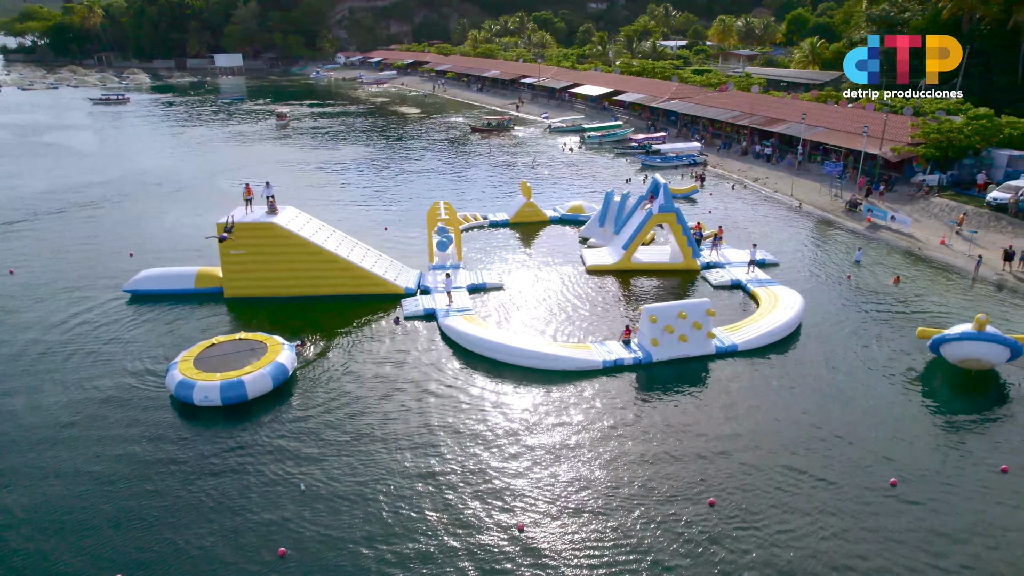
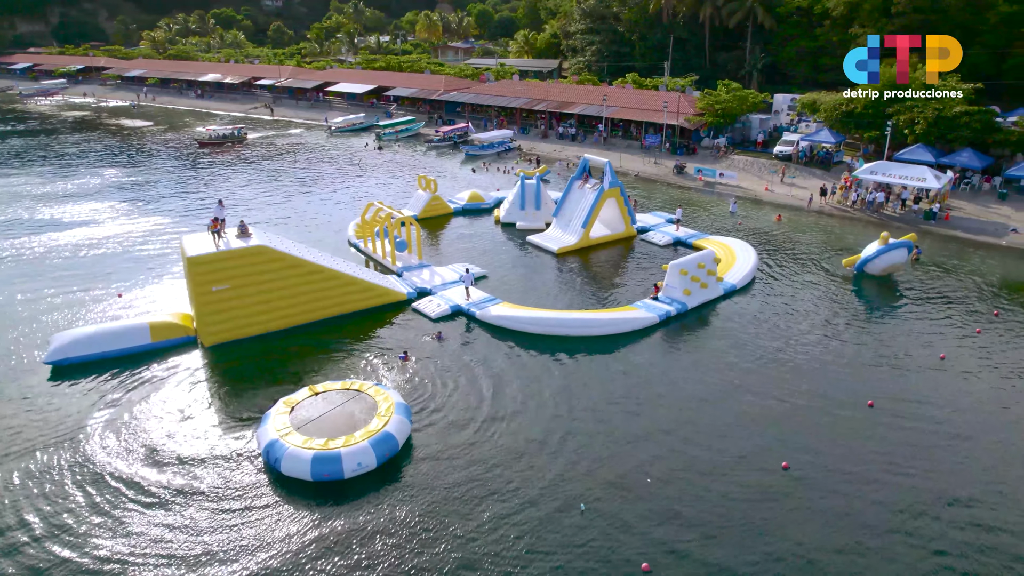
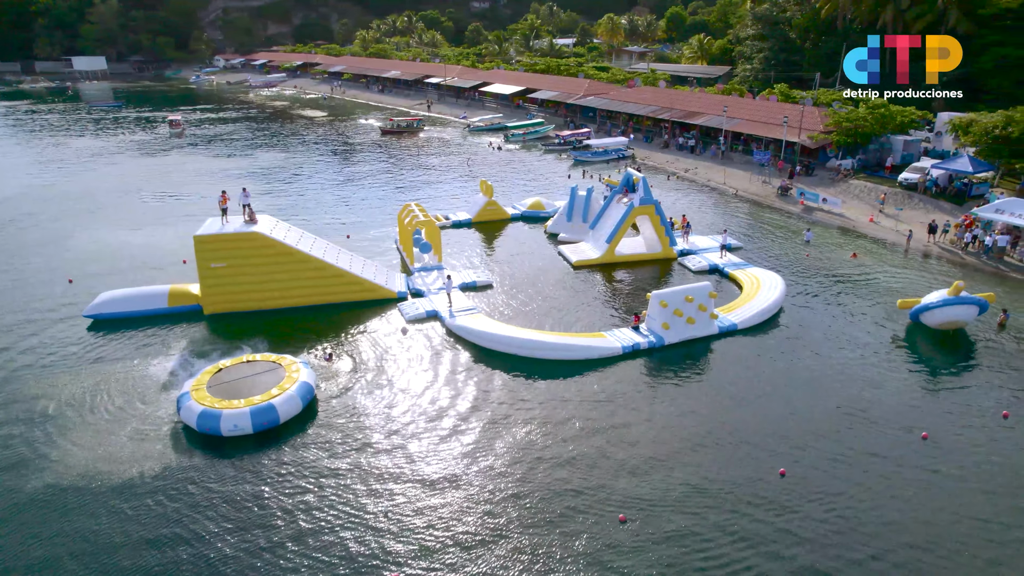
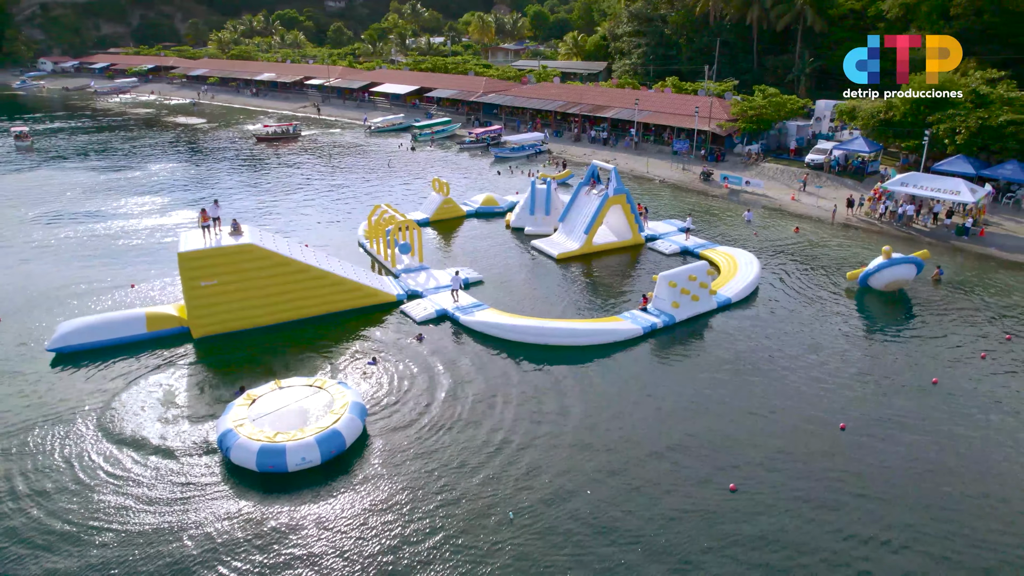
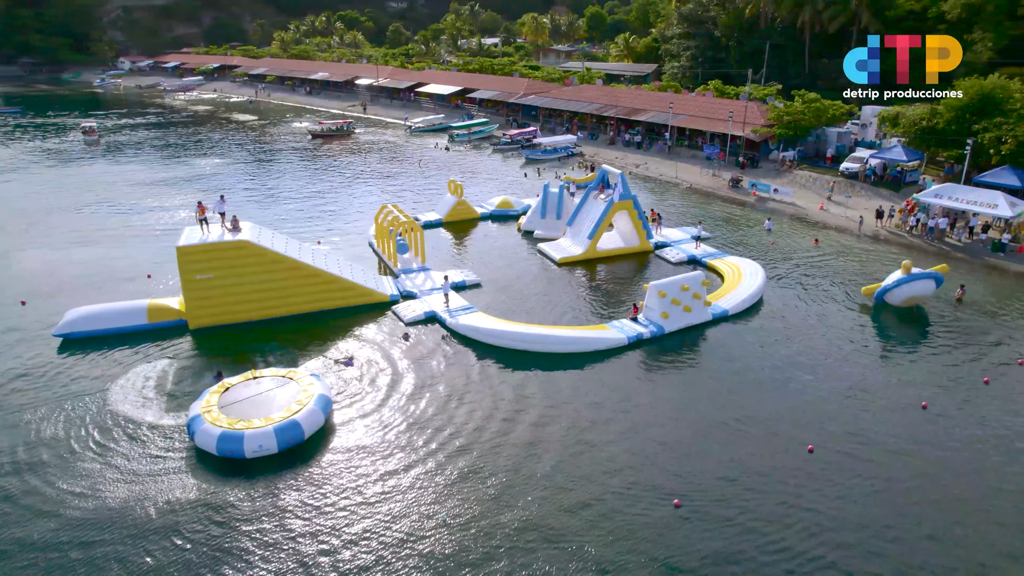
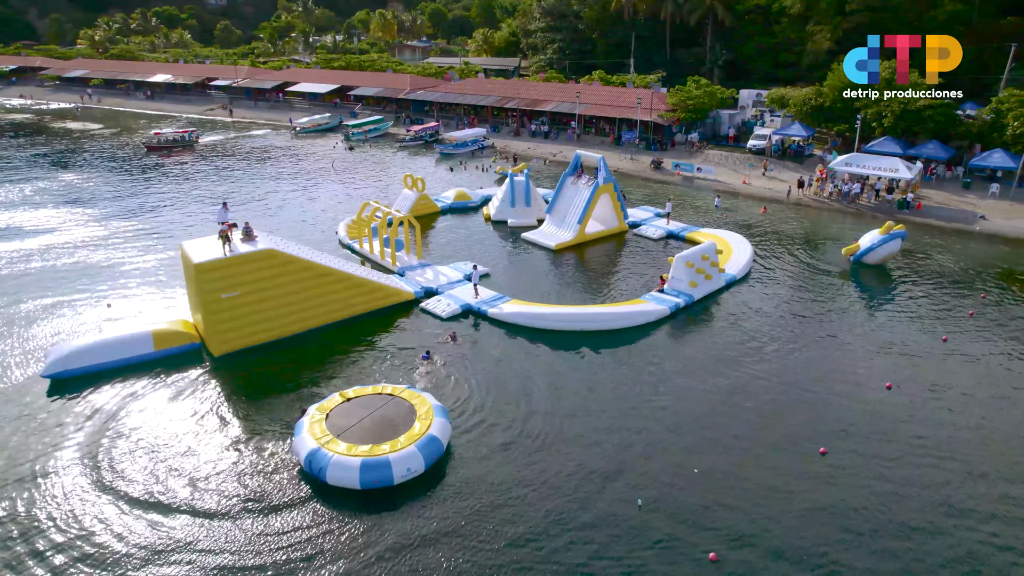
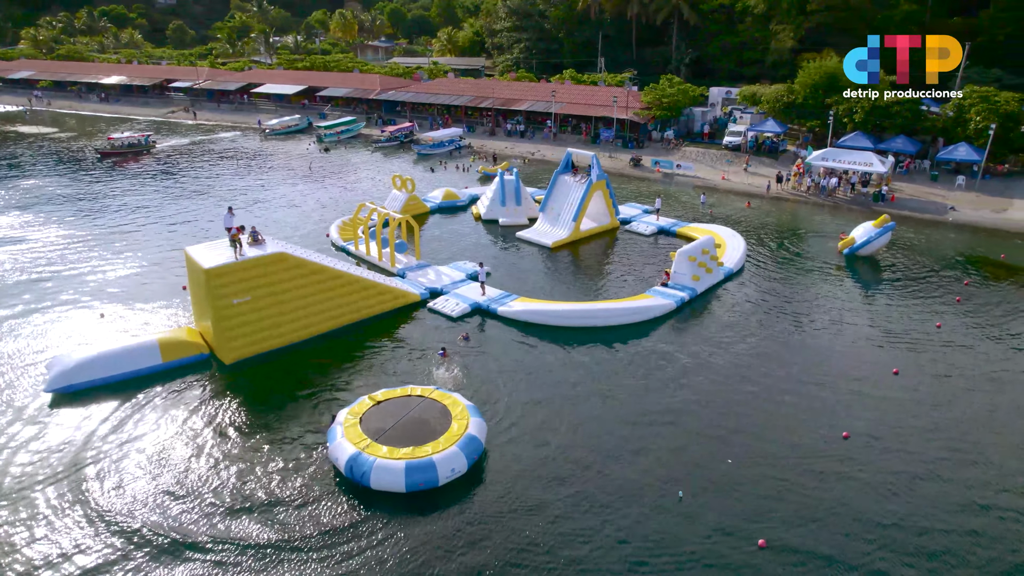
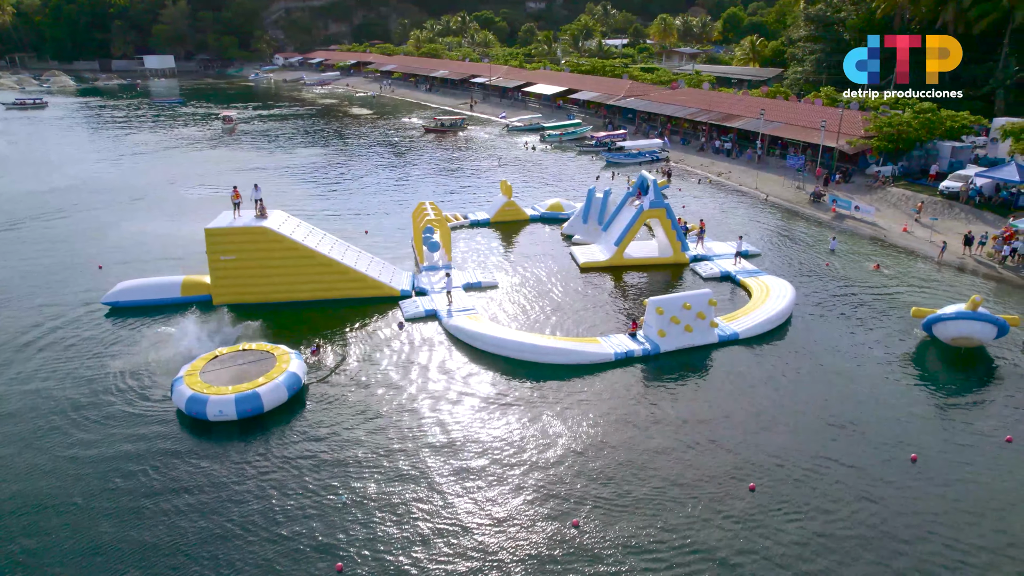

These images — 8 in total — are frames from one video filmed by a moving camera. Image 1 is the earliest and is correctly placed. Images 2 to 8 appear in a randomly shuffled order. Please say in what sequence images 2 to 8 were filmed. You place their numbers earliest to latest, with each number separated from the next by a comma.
8, 3, 5, 4, 2, 6, 7
